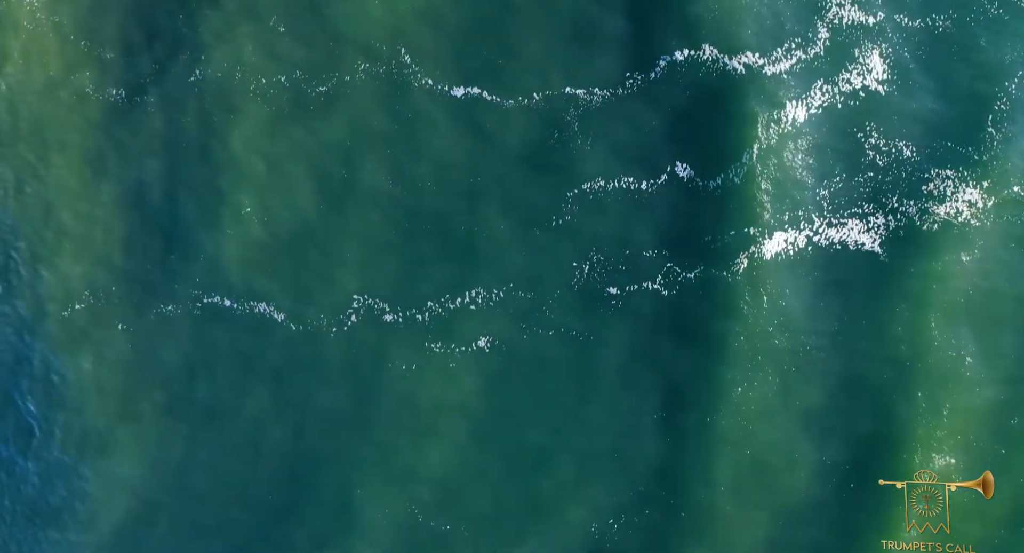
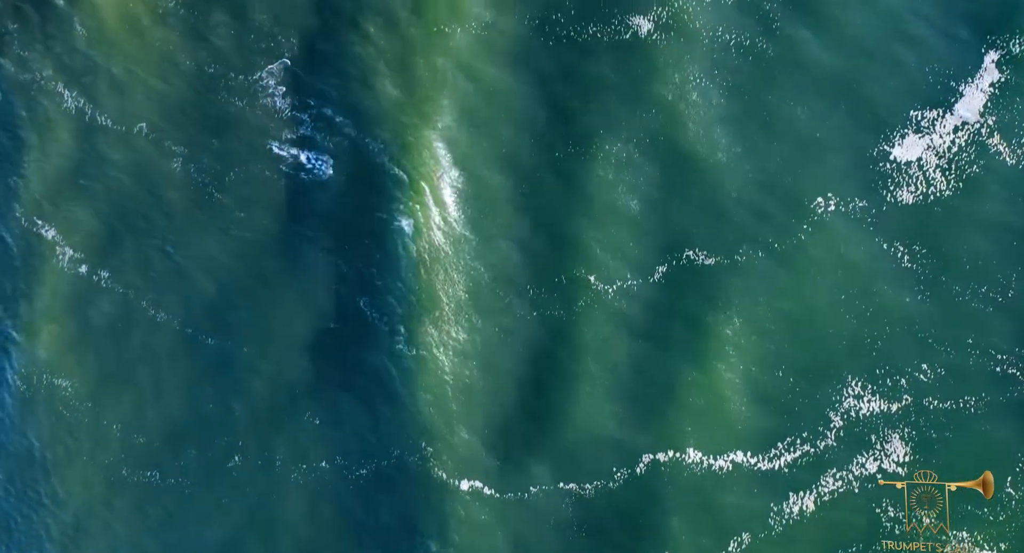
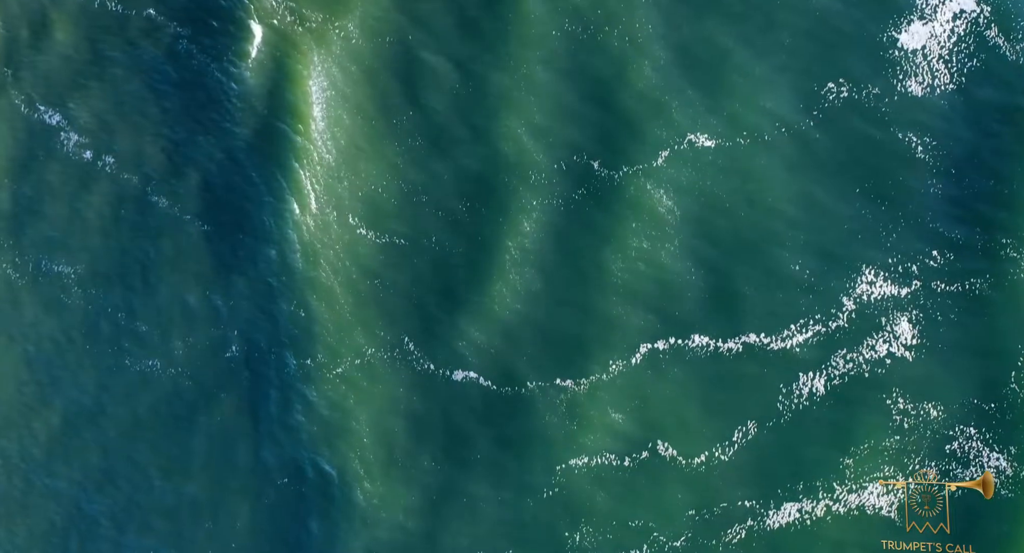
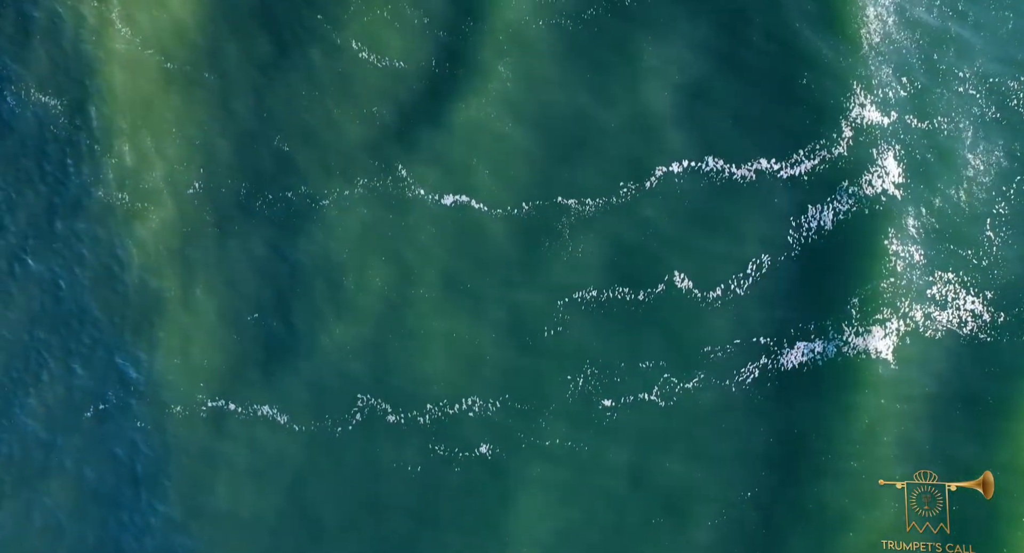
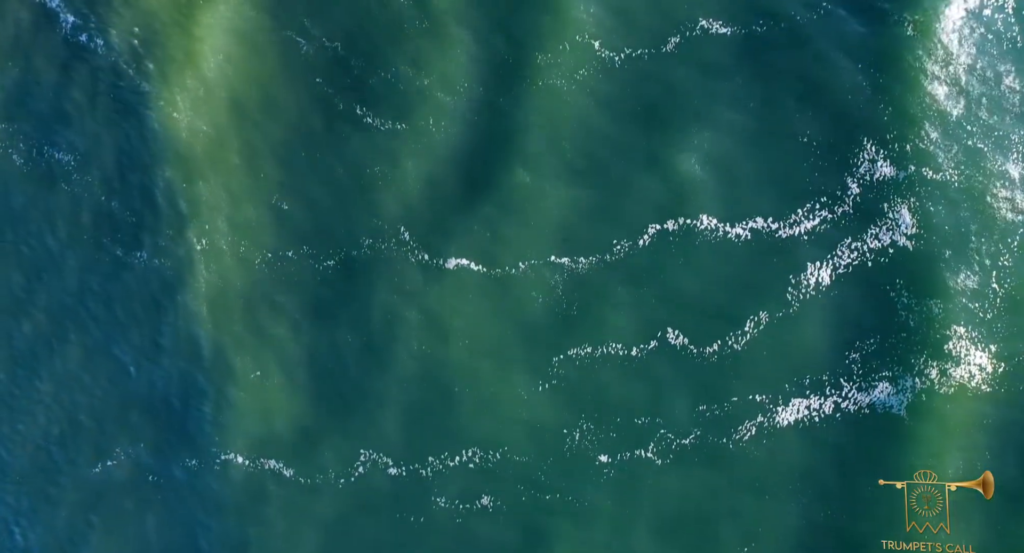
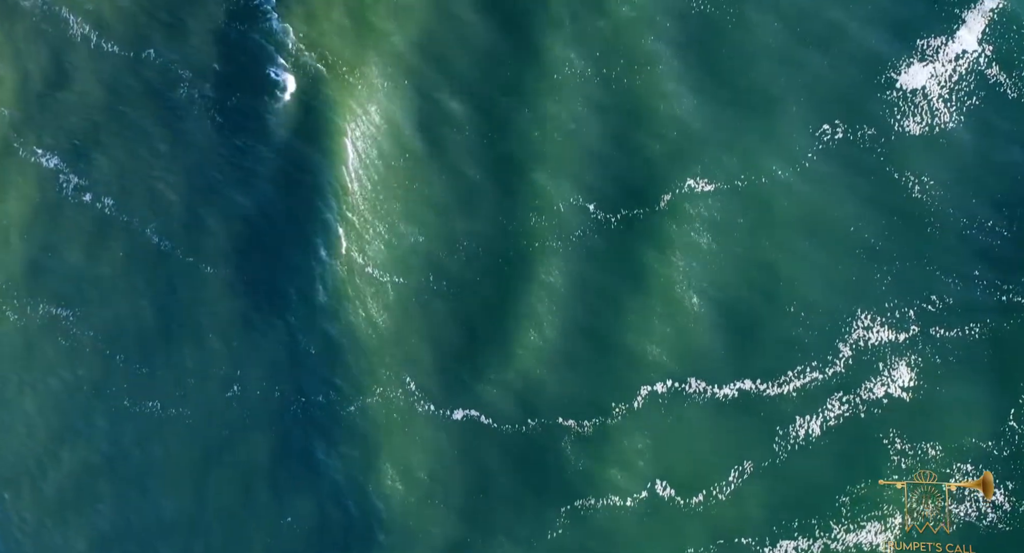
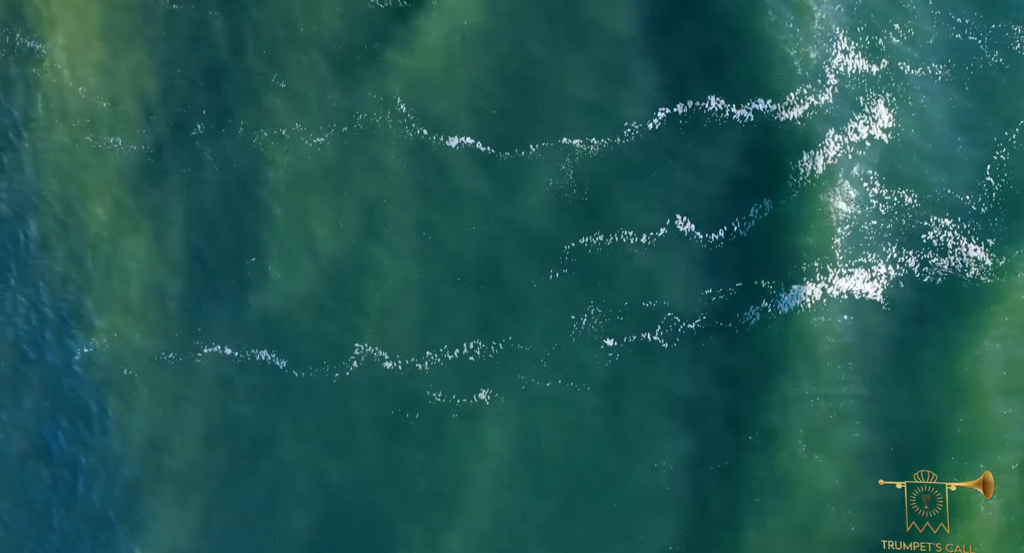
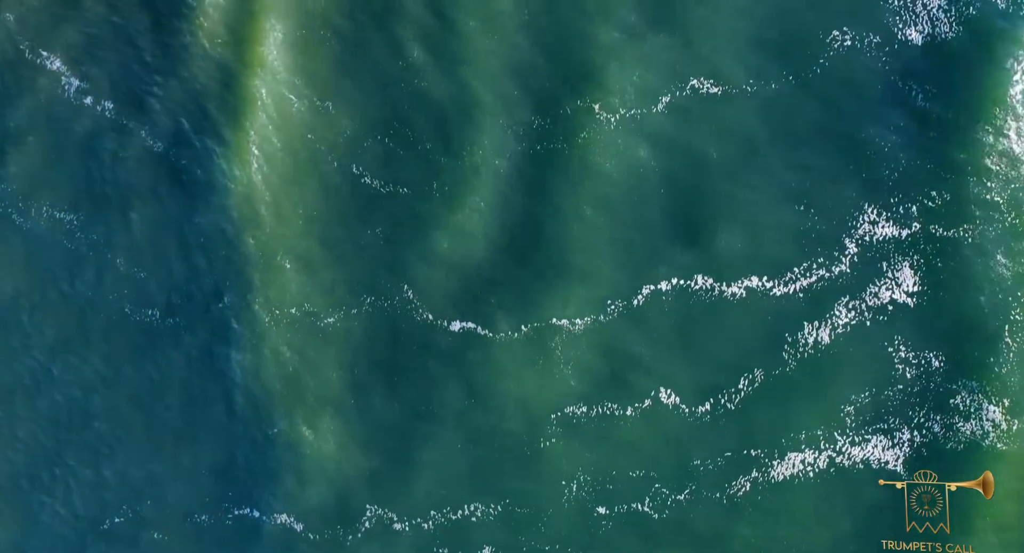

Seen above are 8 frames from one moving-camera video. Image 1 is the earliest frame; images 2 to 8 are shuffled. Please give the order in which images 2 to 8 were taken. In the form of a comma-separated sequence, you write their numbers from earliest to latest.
7, 4, 5, 8, 3, 6, 2
